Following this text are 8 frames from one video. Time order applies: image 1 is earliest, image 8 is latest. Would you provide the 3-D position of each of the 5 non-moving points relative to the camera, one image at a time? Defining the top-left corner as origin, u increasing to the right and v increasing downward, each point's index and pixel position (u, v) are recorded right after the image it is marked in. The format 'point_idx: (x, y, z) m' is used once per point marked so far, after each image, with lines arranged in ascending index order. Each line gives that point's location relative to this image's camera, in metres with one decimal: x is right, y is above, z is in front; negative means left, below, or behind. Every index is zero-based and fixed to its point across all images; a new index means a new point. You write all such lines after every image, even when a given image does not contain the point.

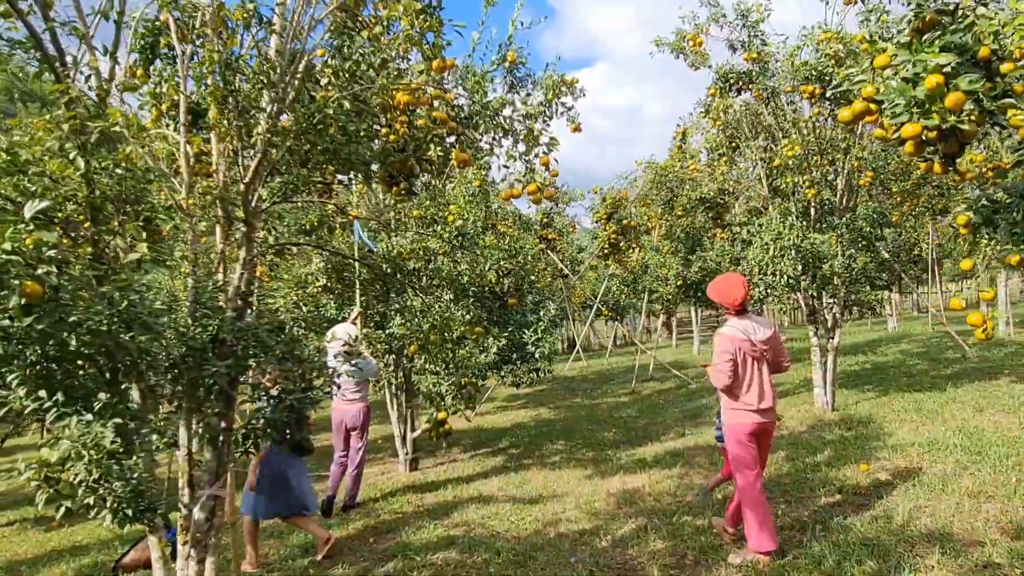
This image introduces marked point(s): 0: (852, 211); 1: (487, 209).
0: (+2.9, +0.7, +6.3) m
1: (-0.2, +0.7, +6.4) m
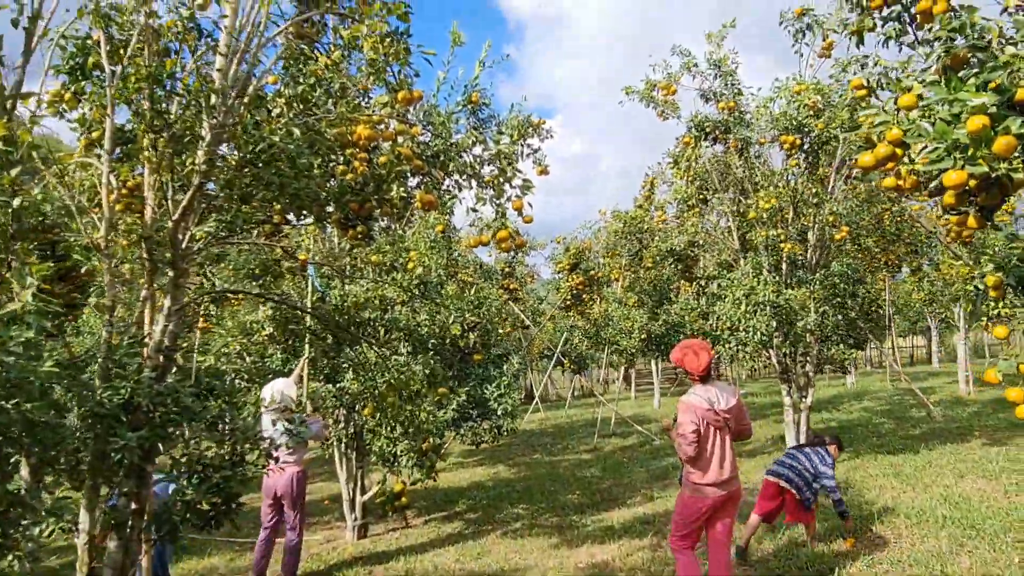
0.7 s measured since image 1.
0: (+2.6, +0.2, +6.2) m
1: (-0.5, +0.3, +6.1) m
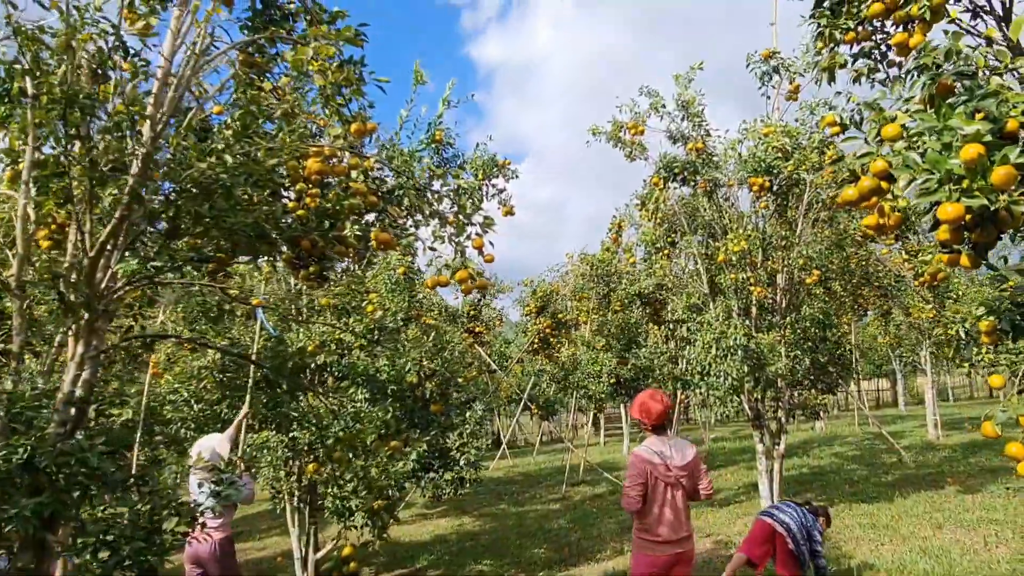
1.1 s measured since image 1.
0: (+2.3, -0.2, +6.1) m
1: (-0.8, -0.1, +5.9) m
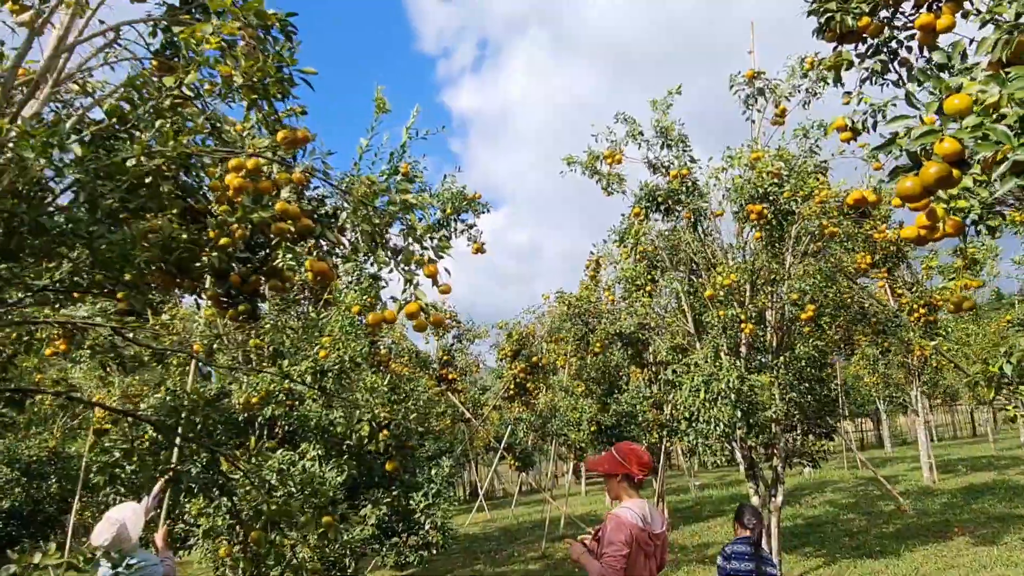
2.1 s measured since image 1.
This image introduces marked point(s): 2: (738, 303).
0: (+2.1, -0.5, +5.6) m
1: (-1.0, -0.4, +5.4) m
2: (+1.7, -0.1, +5.5) m
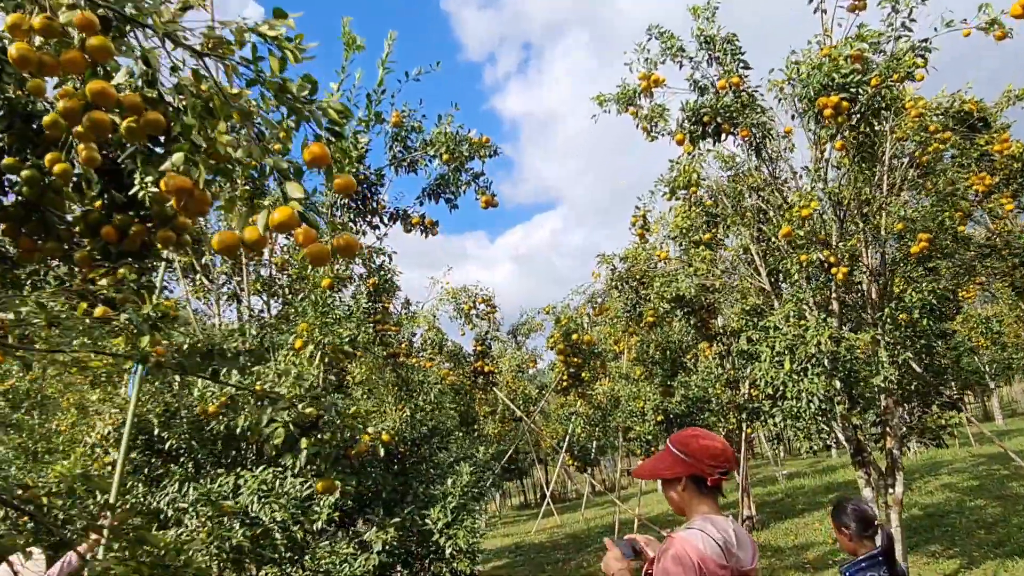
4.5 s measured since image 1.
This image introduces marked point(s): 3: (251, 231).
0: (+2.3, -0.1, +4.5) m
1: (-0.8, -0.3, +4.5) m
2: (+1.8, +0.2, +4.3) m
3: (-0.4, +0.1, +1.3) m
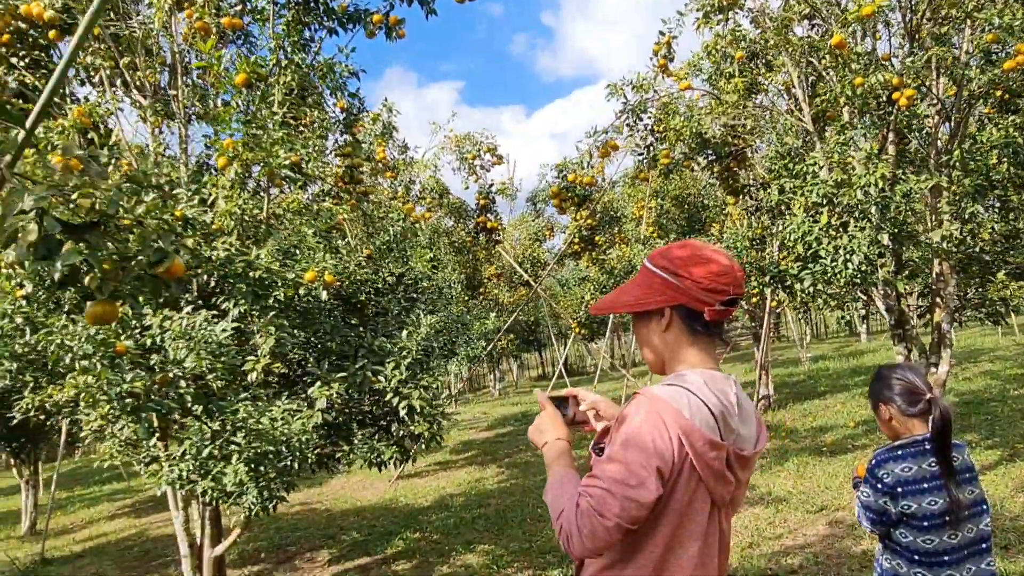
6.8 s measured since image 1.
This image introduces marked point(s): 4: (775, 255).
0: (+2.2, +0.7, +3.7) m
1: (-0.9, +0.7, +3.8) m
2: (+1.8, +1.0, +3.5) m
3: (-0.6, +0.5, +0.6) m
4: (+1.6, +0.2, +4.5) m
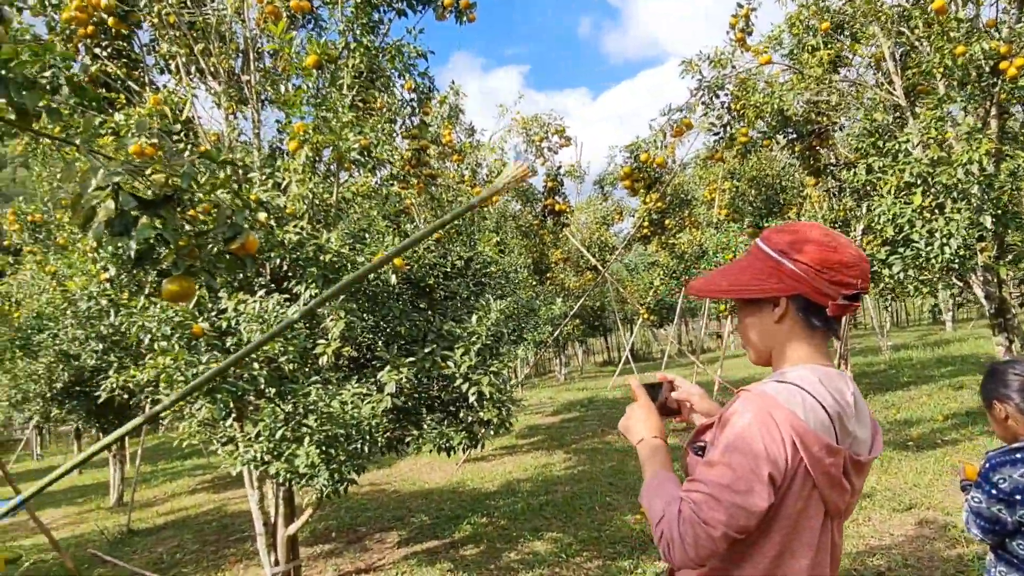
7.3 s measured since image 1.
0: (+2.6, +0.8, +3.4) m
1: (-0.5, +0.7, +3.8) m
2: (+2.1, +1.1, +3.2) m
3: (-0.6, +0.5, +0.6) m
4: (+2.0, +0.3, +4.3) m
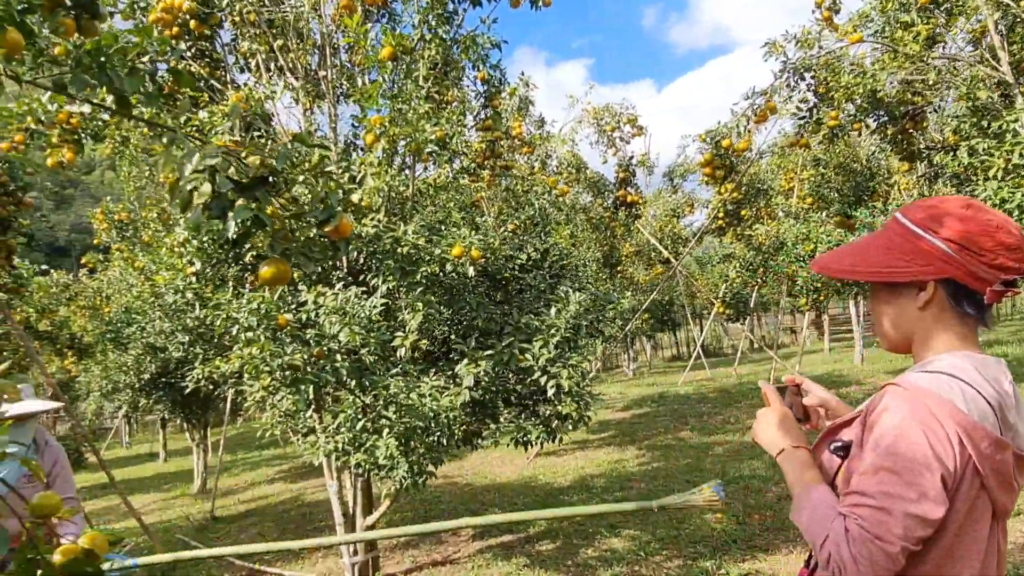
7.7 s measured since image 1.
0: (+2.9, +0.8, +3.1) m
1: (-0.2, +0.8, +3.8) m
2: (+2.4, +1.1, +3.0) m
3: (-0.5, +0.5, +0.6) m
4: (+2.4, +0.3, +4.0) m
